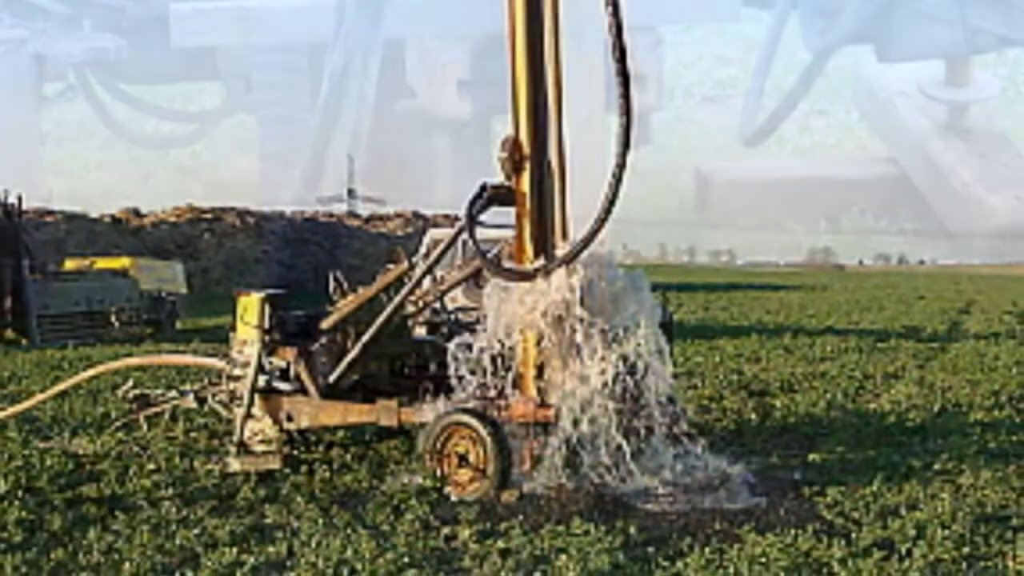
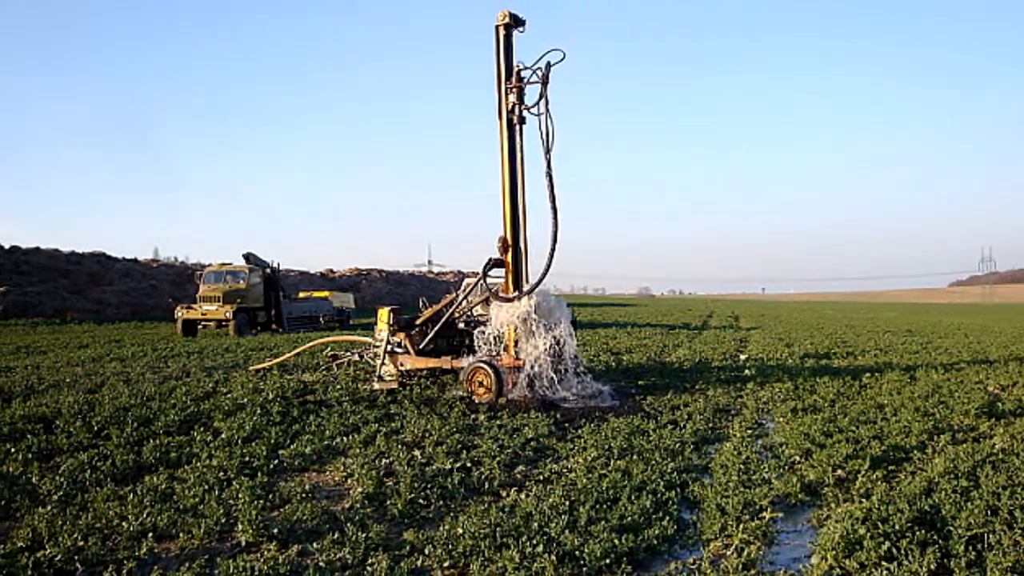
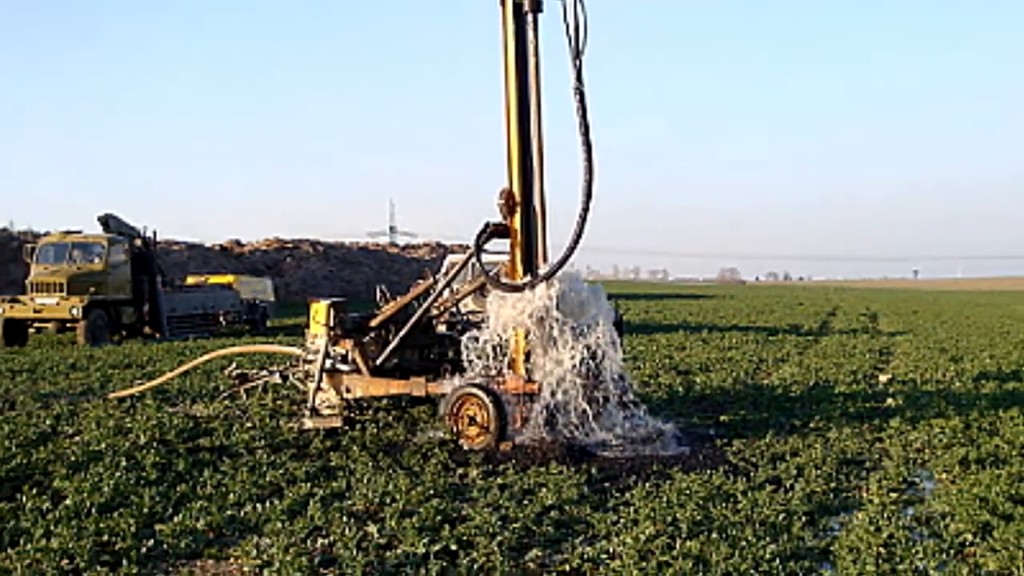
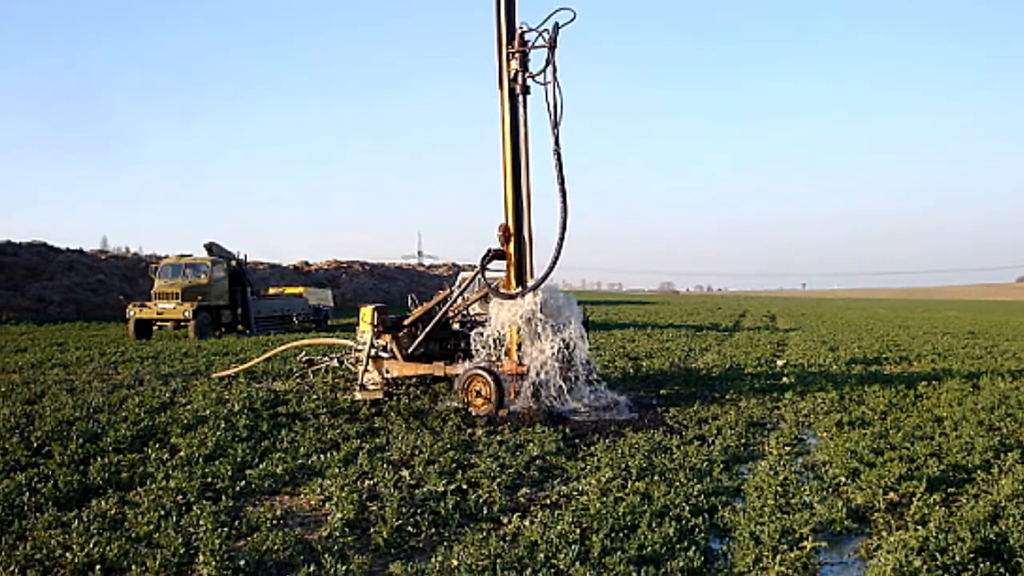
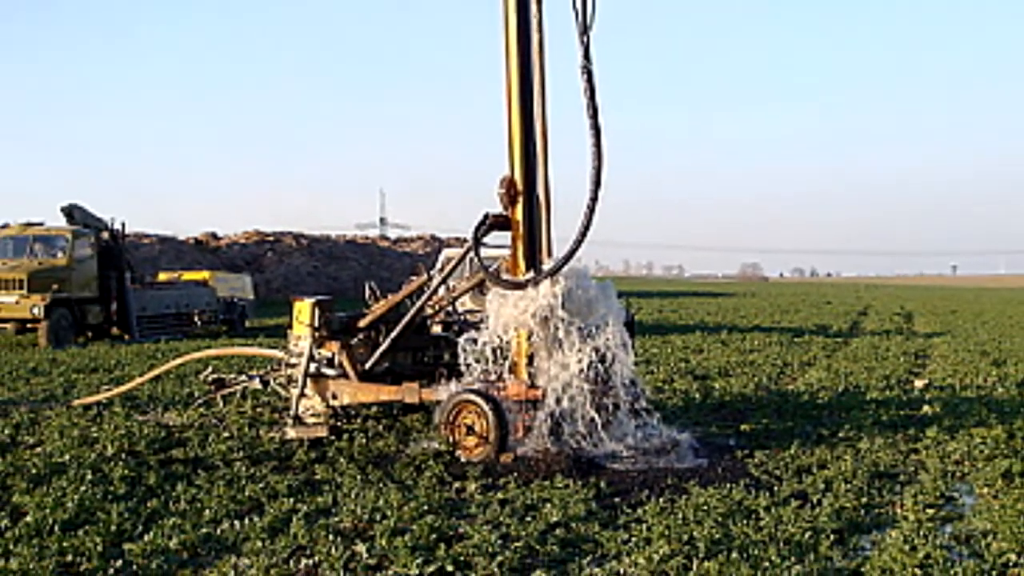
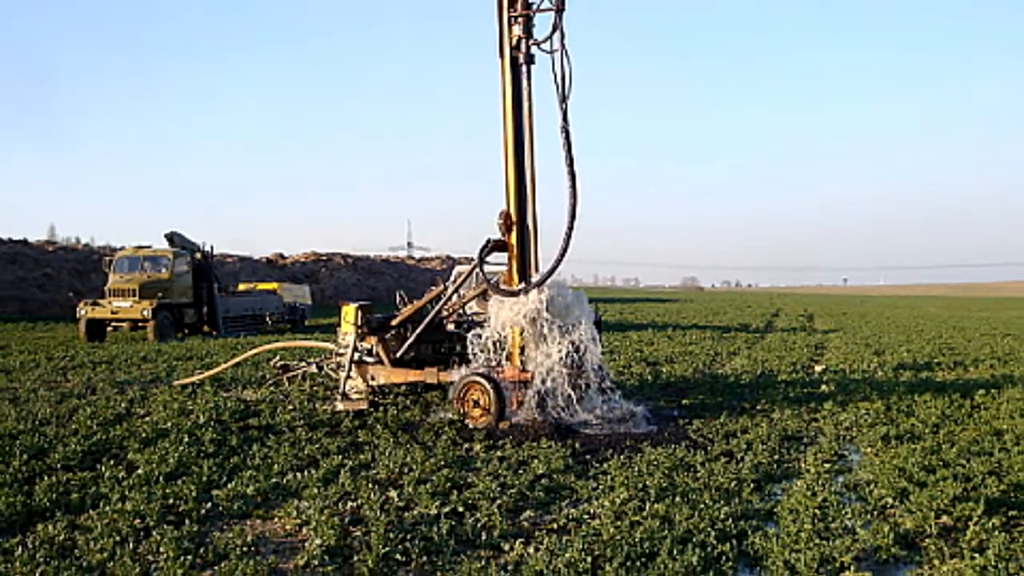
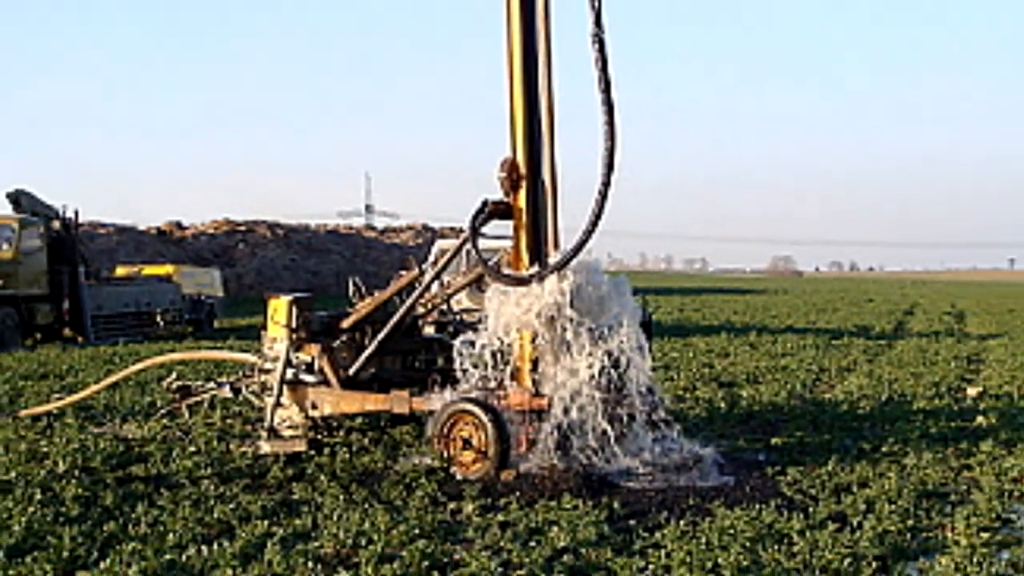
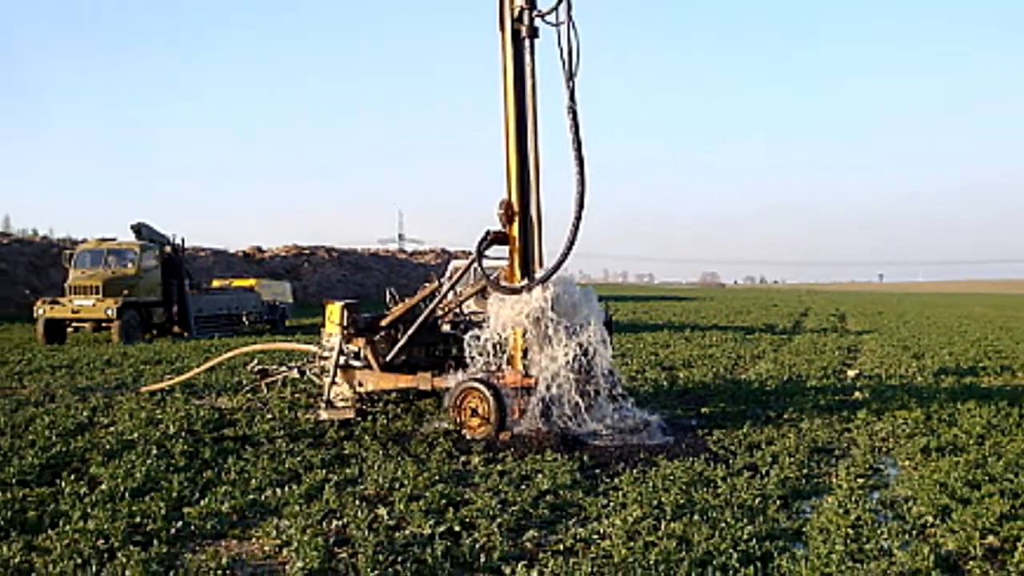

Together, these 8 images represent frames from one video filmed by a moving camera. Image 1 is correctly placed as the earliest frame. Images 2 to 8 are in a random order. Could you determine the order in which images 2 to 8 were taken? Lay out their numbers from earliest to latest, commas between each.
7, 5, 3, 8, 6, 4, 2
